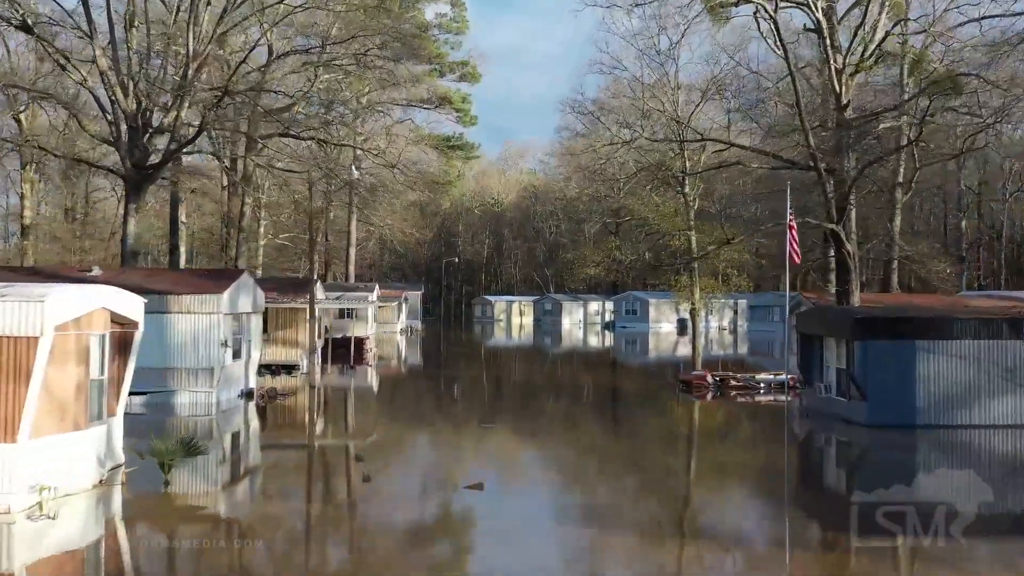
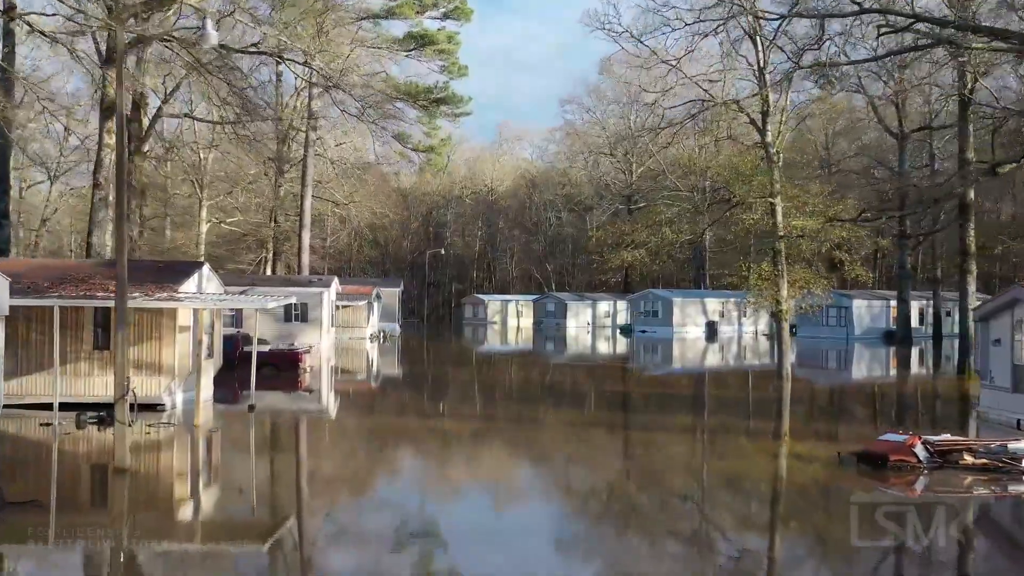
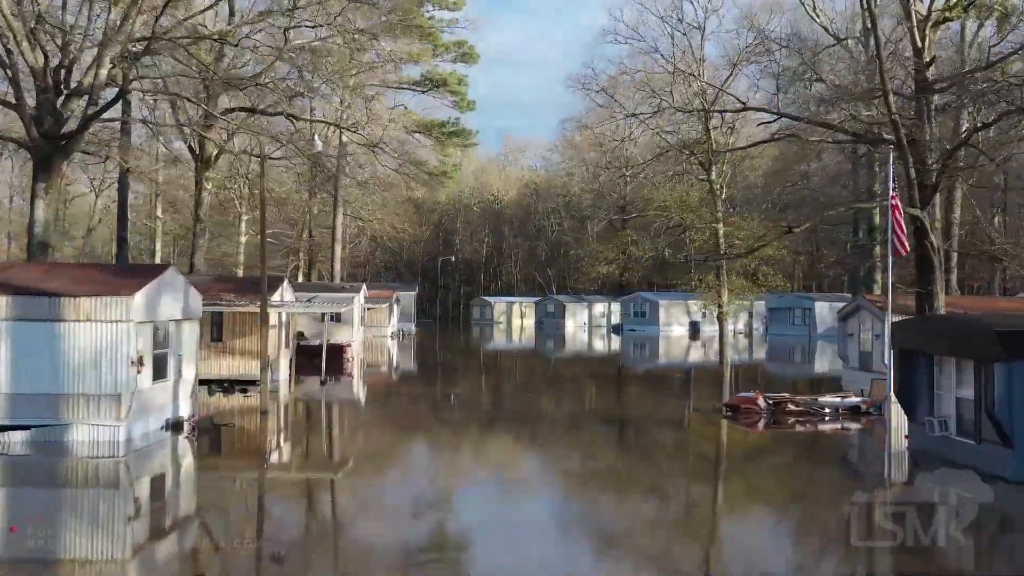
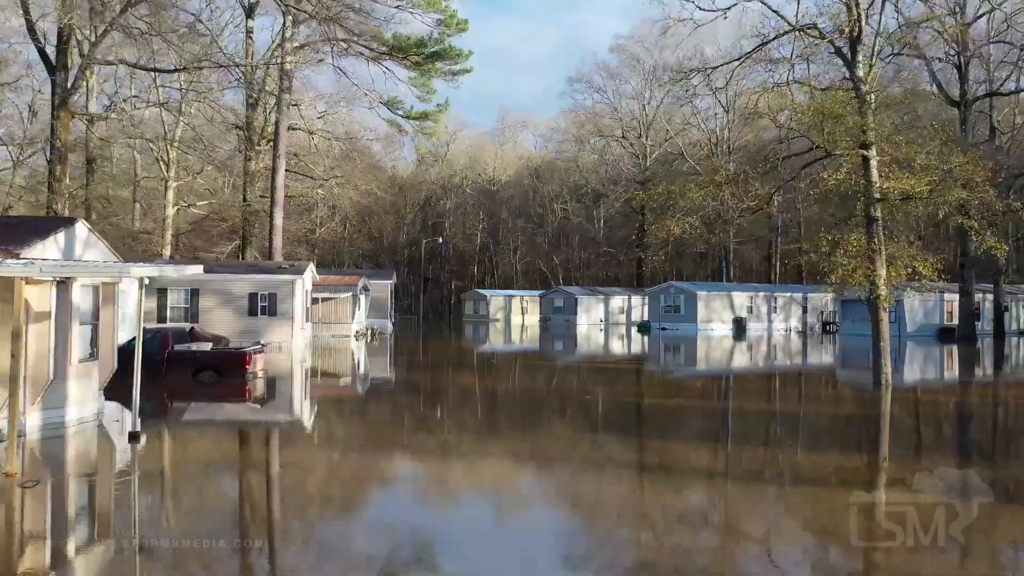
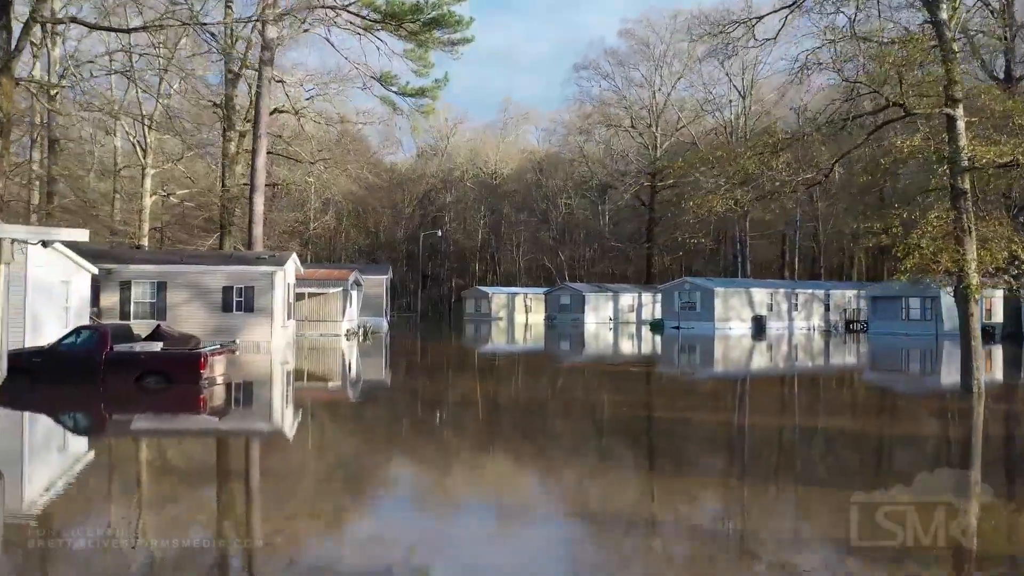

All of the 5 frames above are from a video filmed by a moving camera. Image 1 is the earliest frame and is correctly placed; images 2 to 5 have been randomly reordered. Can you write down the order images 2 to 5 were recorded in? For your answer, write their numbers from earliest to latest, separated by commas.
3, 2, 4, 5
